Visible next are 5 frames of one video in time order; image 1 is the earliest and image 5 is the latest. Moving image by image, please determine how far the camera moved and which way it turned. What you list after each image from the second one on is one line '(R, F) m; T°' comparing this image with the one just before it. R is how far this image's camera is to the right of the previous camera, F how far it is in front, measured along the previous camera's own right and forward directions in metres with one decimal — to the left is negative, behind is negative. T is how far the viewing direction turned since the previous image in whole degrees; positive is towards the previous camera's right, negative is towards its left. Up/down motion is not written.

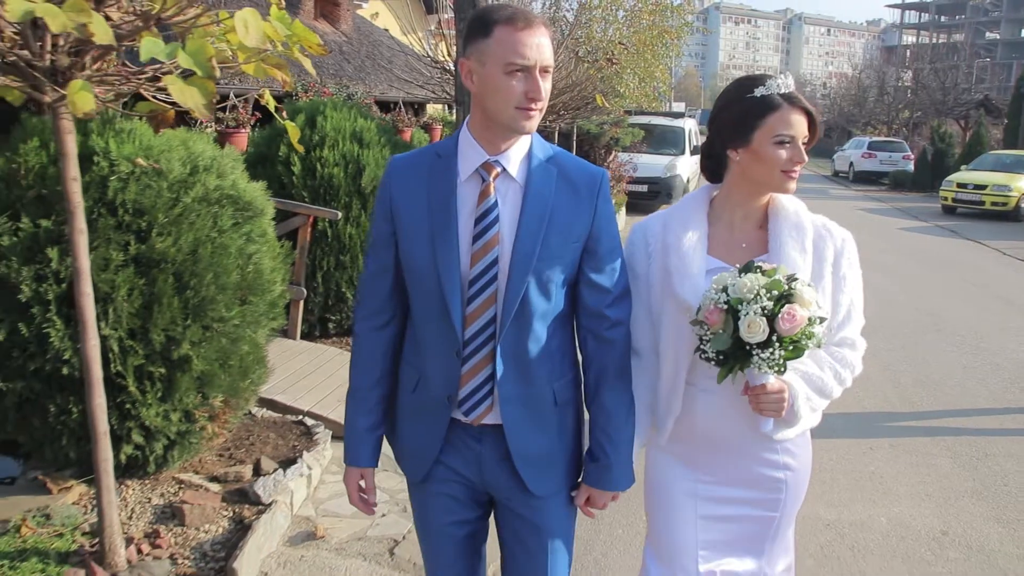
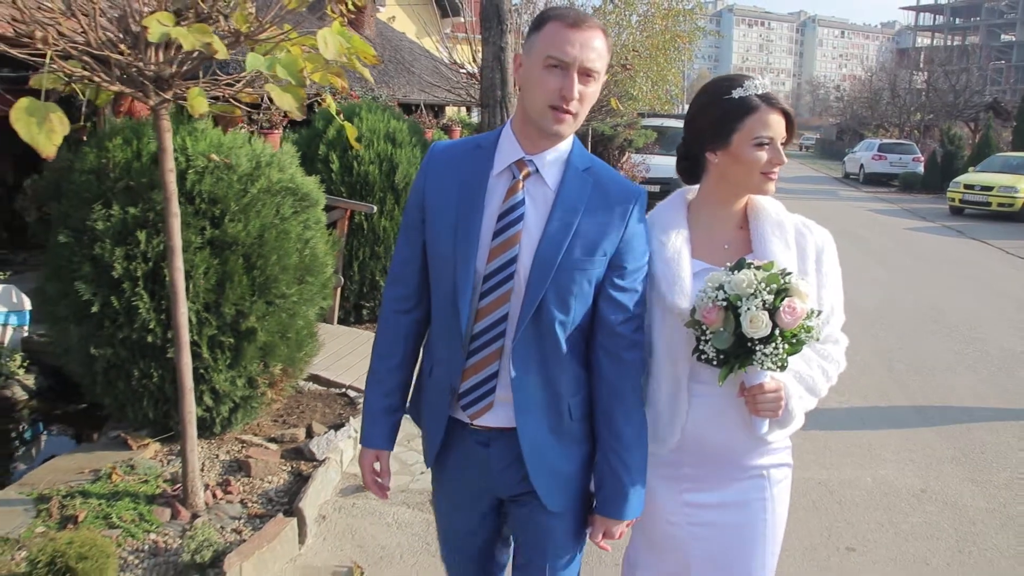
(-0.1, -0.5) m; -1°
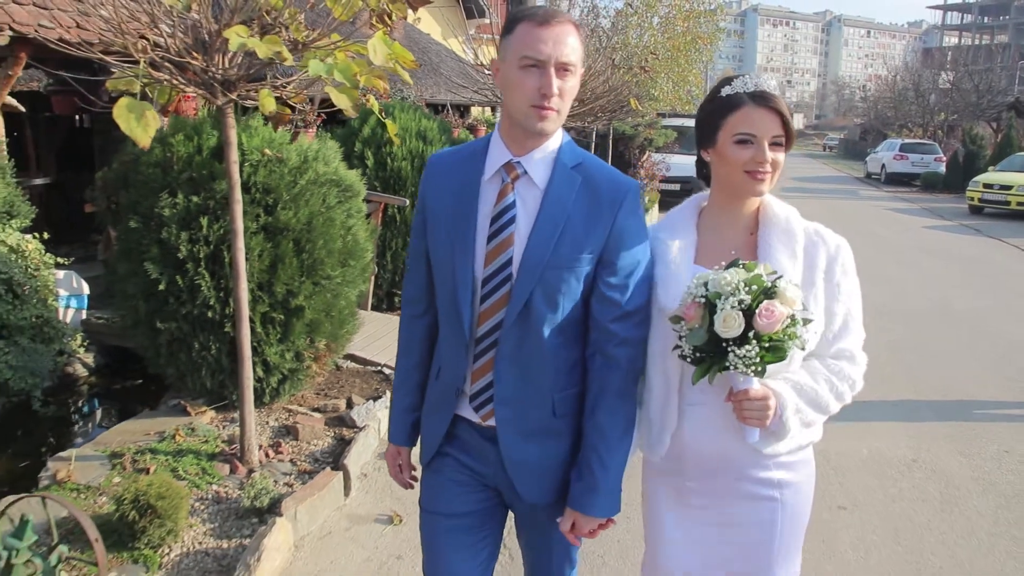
(0.0, -0.4) m; -2°
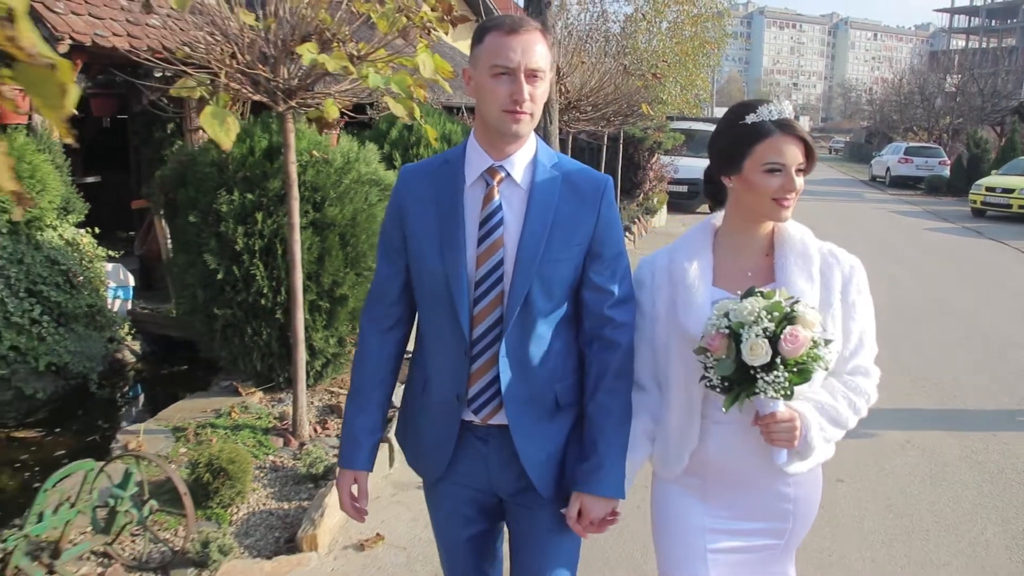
(-0.1, -0.4) m; 0°
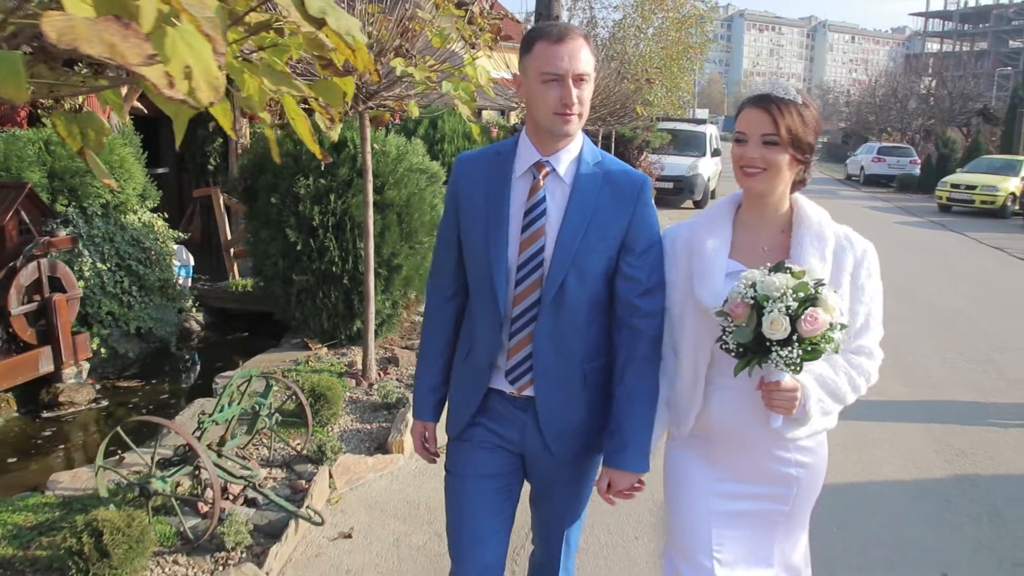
(-0.3, -1.0) m; +1°
